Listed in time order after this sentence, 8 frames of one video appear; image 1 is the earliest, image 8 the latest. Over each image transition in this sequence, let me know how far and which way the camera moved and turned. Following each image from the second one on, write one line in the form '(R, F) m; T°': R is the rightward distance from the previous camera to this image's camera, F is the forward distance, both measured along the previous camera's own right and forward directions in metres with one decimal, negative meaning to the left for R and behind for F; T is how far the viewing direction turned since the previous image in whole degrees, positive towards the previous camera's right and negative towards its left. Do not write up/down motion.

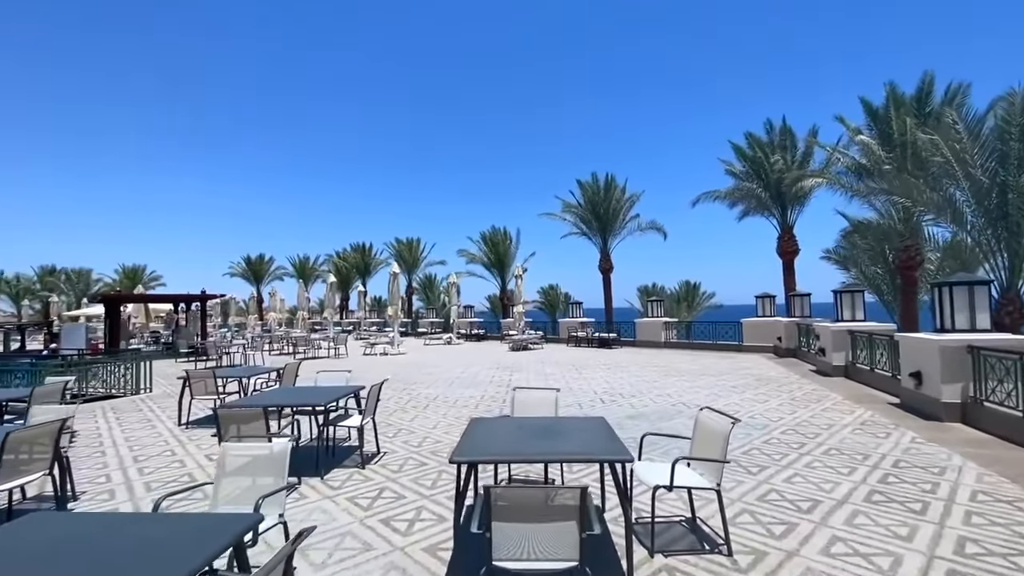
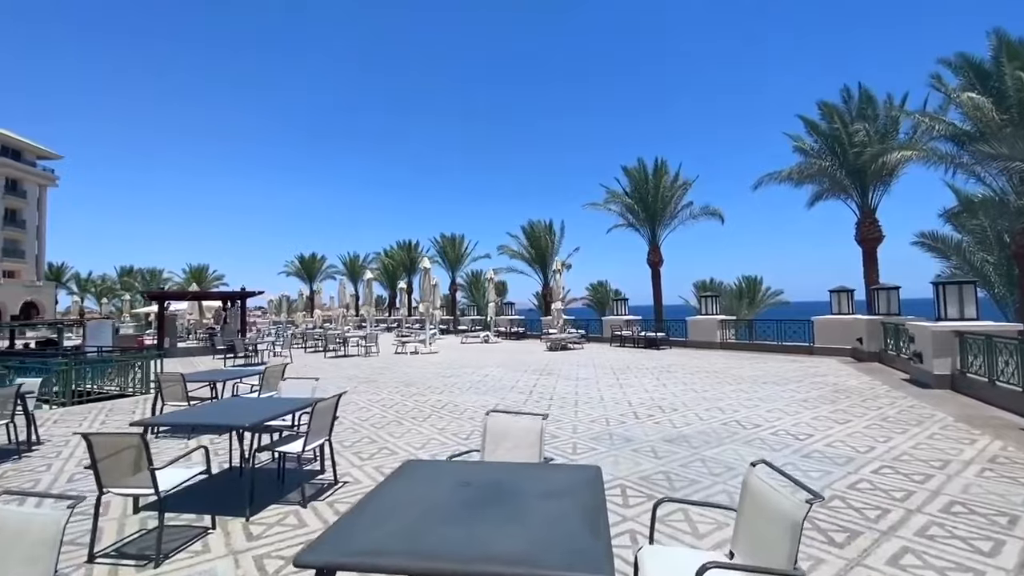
(+0.7, +1.5) m; -6°
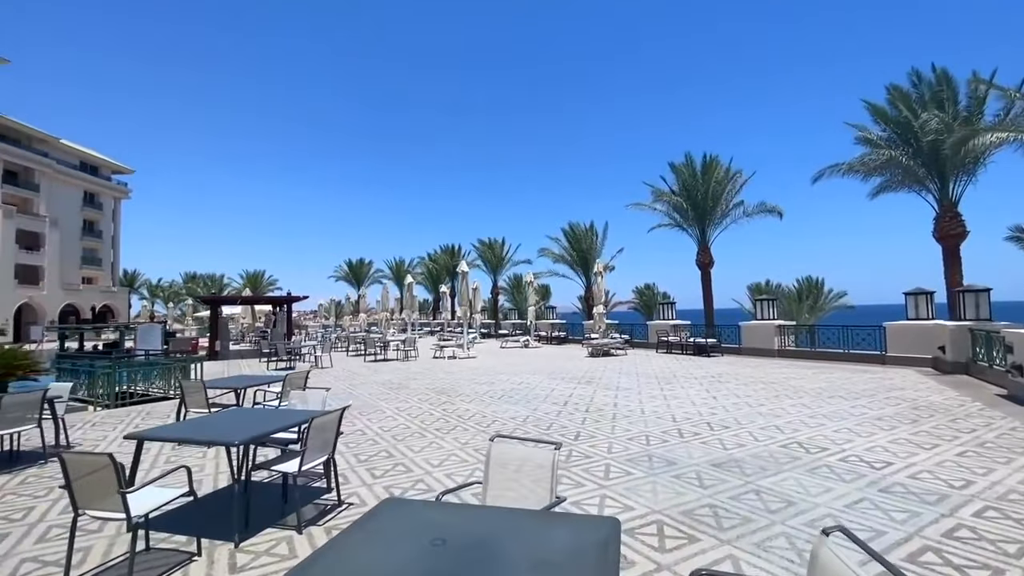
(+0.3, +0.6) m; -5°
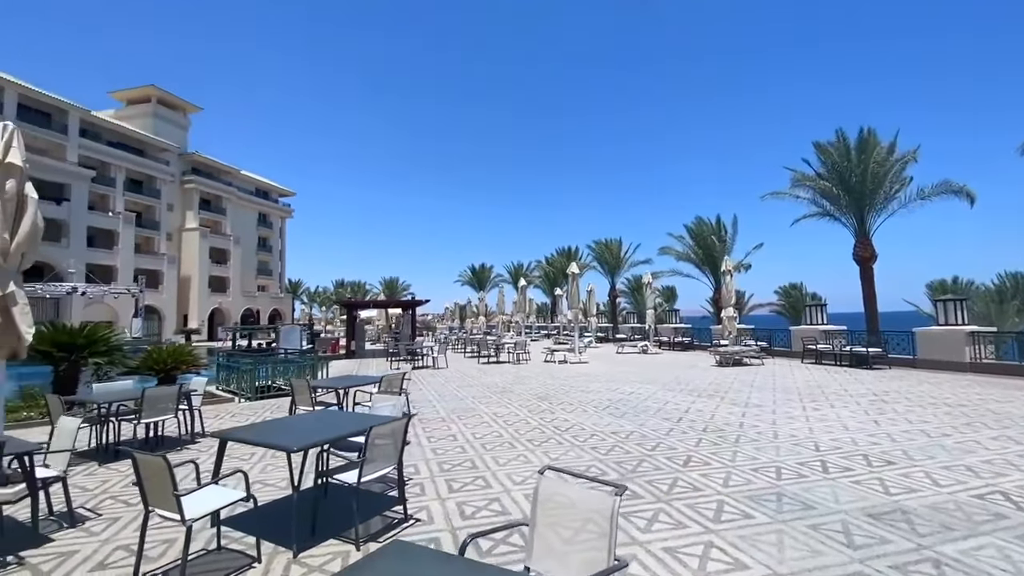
(+0.4, +0.7) m; -15°
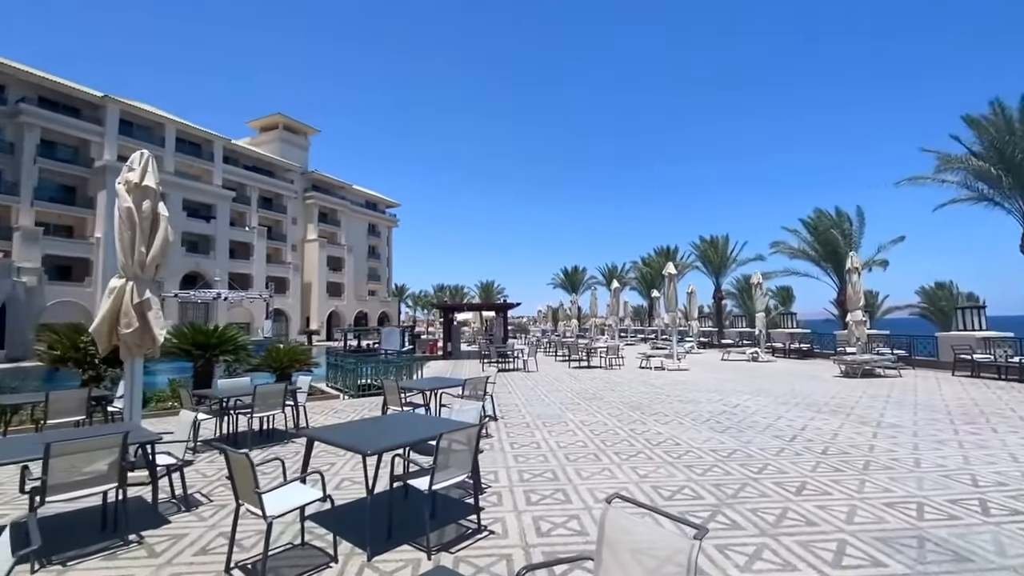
(+0.2, +0.3) m; -11°
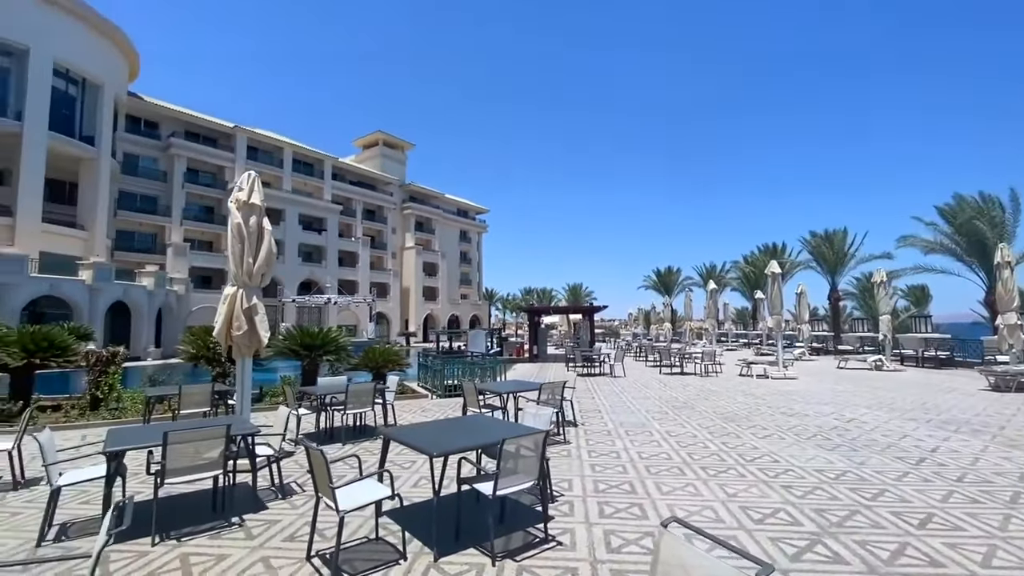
(+0.2, +0.1) m; -11°
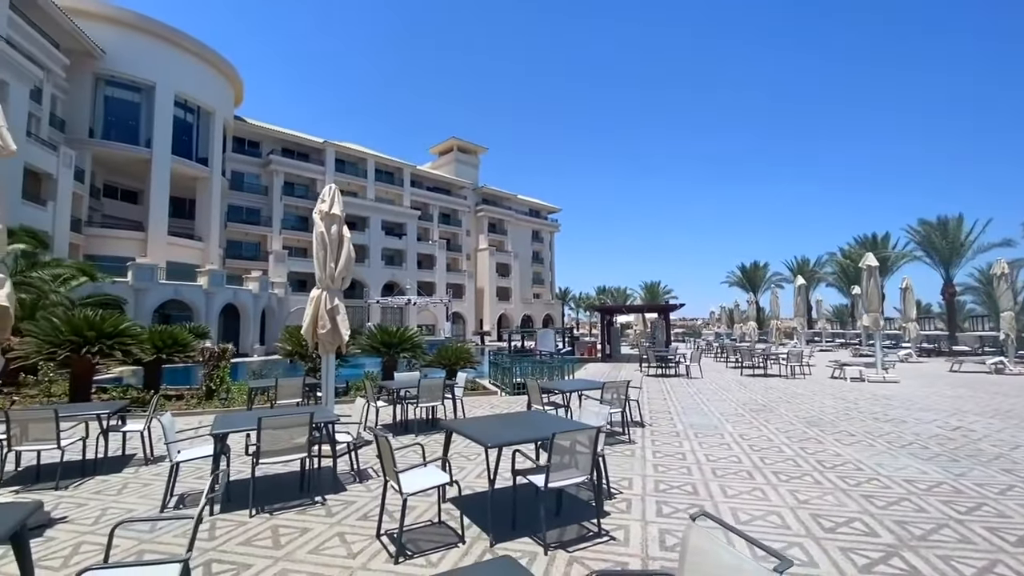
(+0.2, -0.1) m; -9°
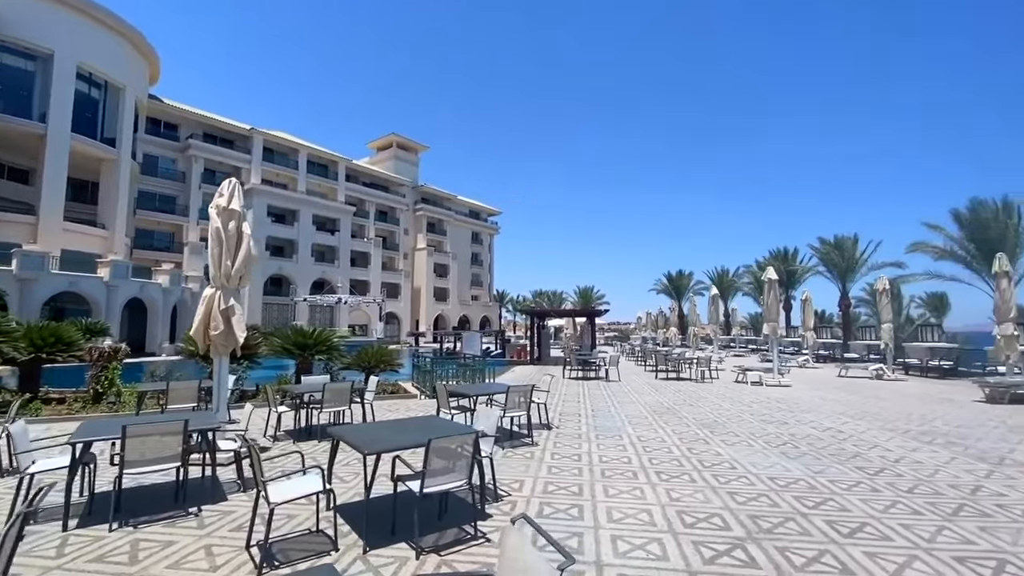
(+0.5, -0.1) m; +7°
